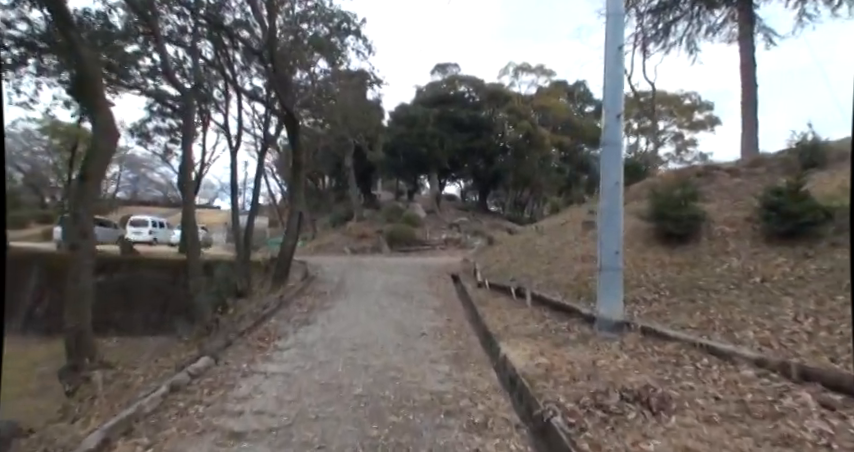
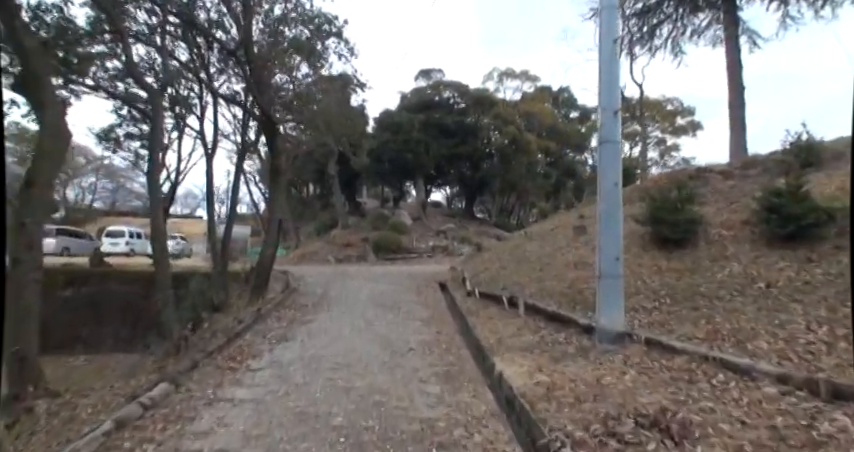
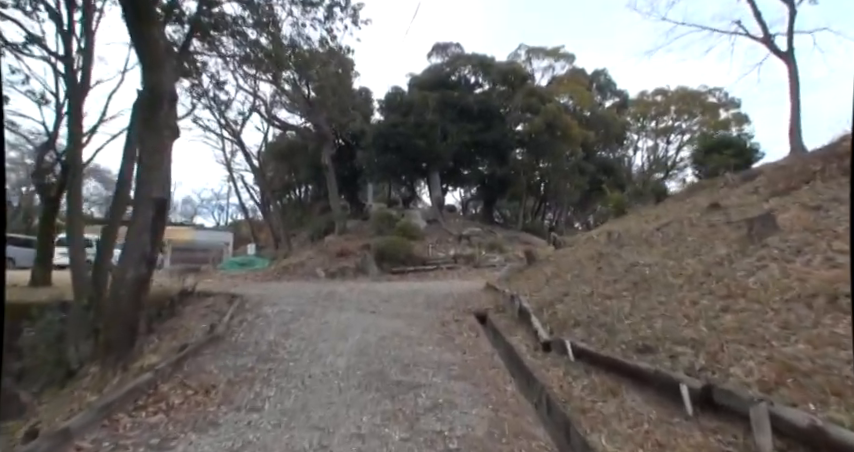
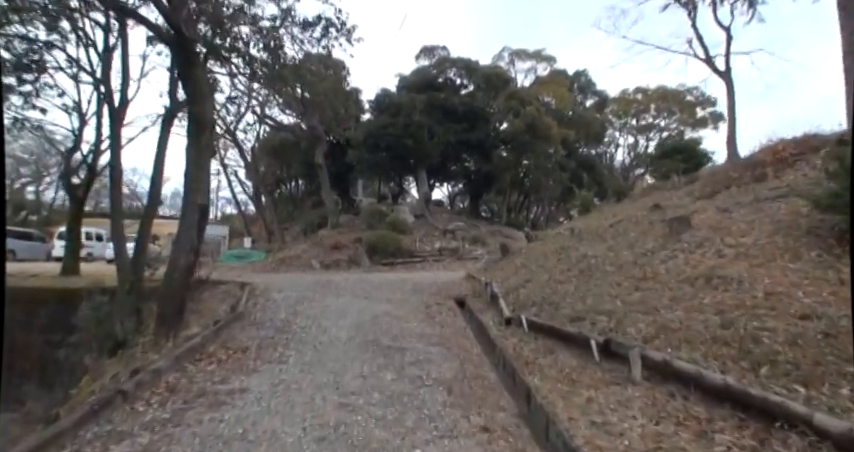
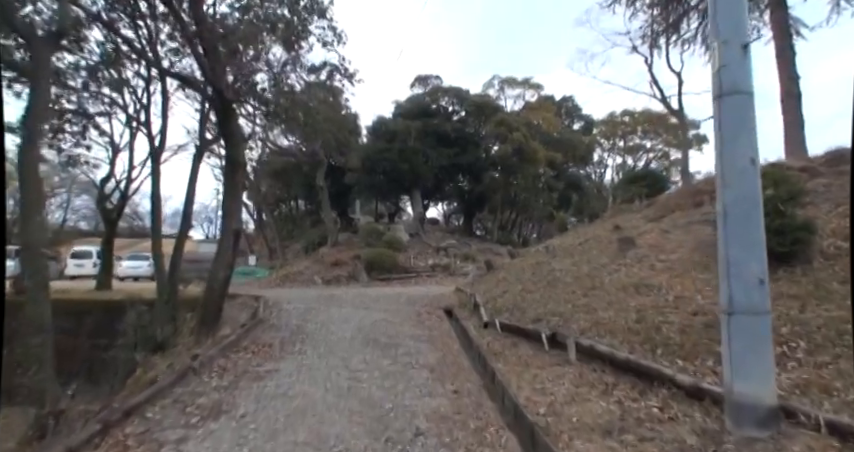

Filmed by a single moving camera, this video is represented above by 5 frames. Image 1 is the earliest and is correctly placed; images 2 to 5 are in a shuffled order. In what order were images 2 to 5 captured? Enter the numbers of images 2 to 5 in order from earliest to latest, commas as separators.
2, 5, 4, 3
